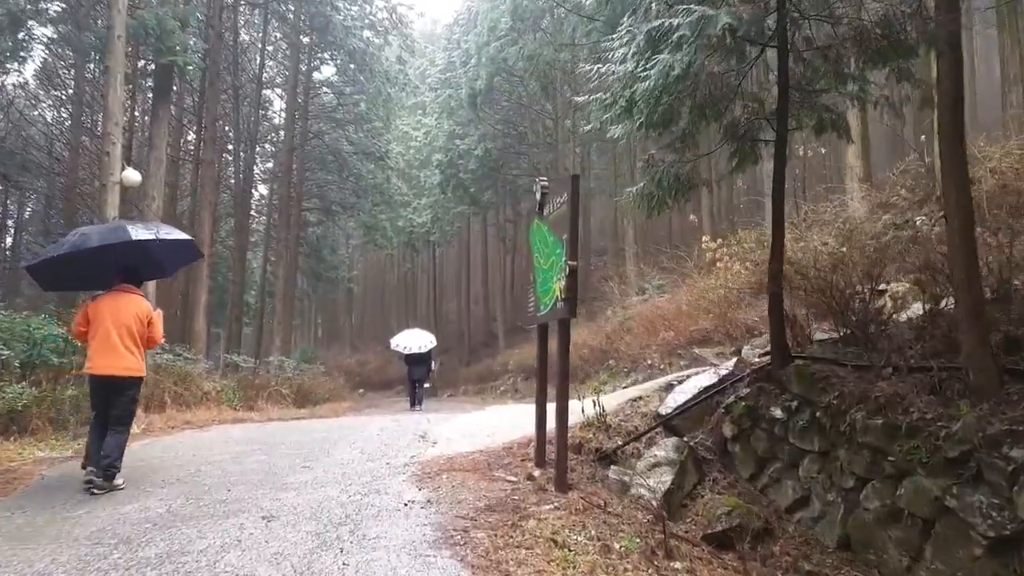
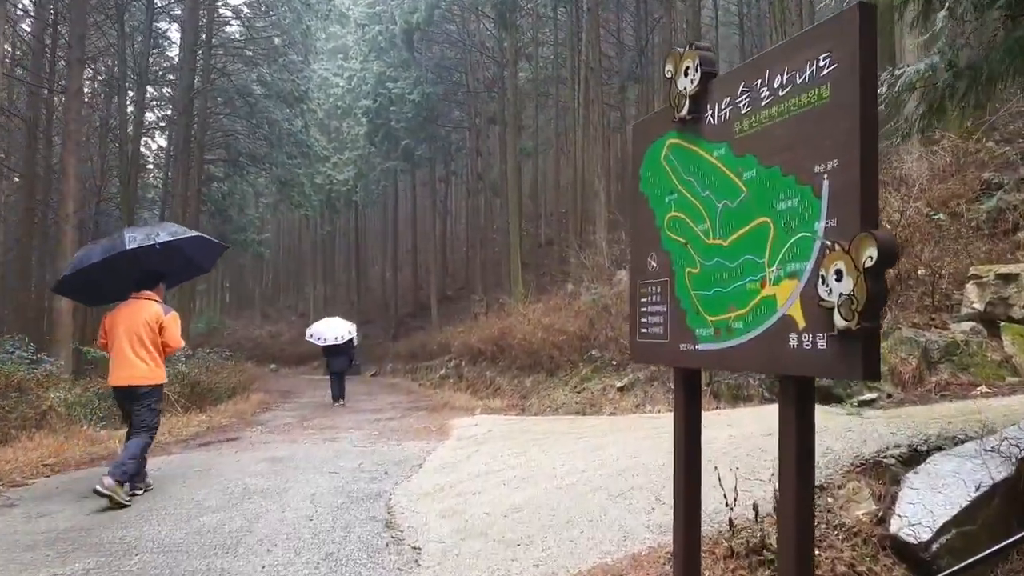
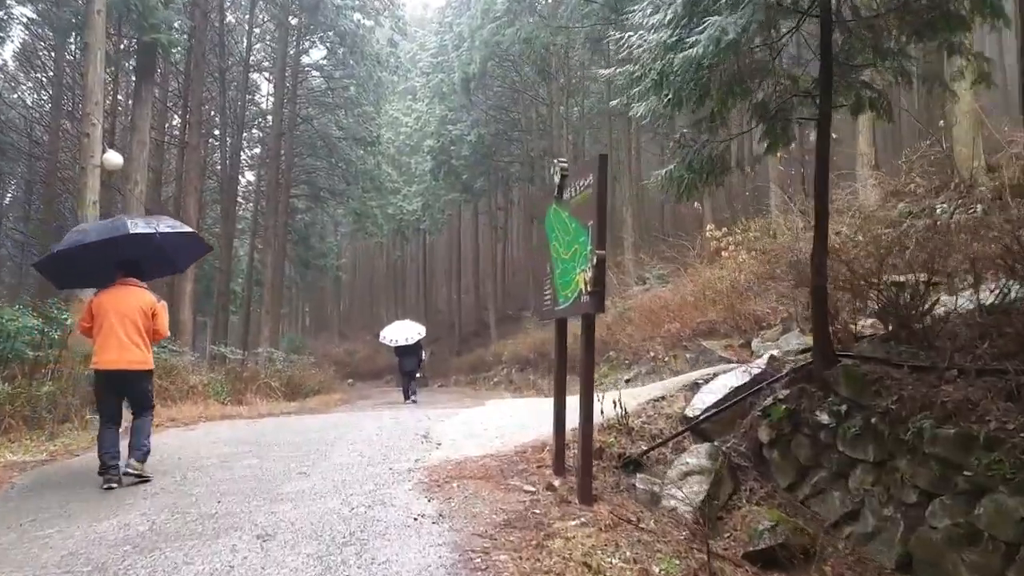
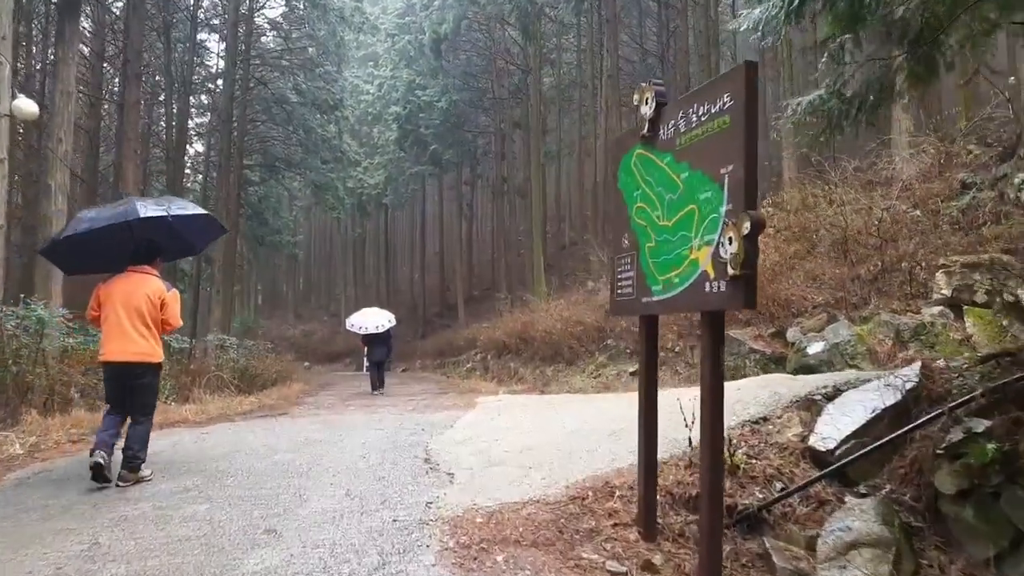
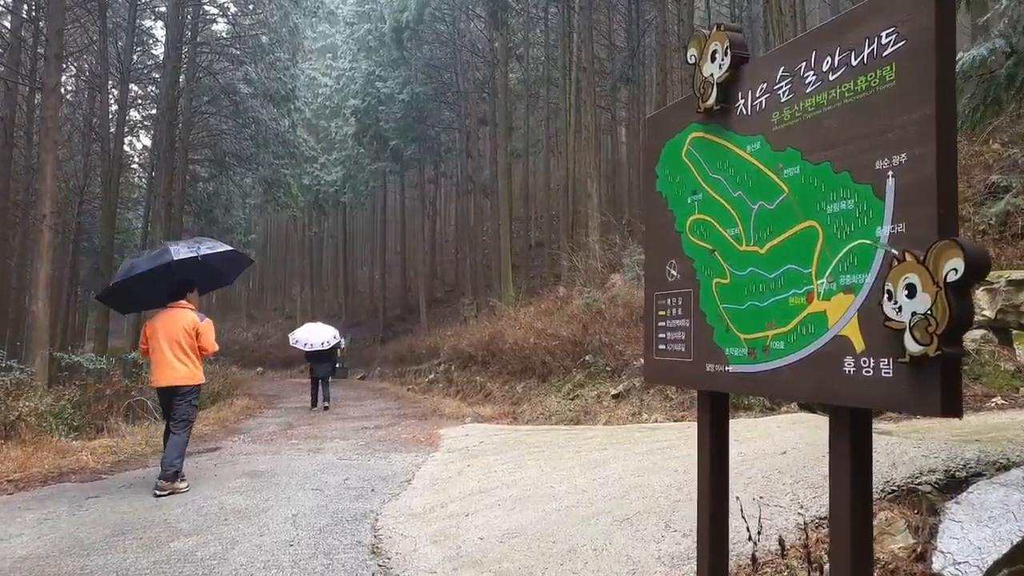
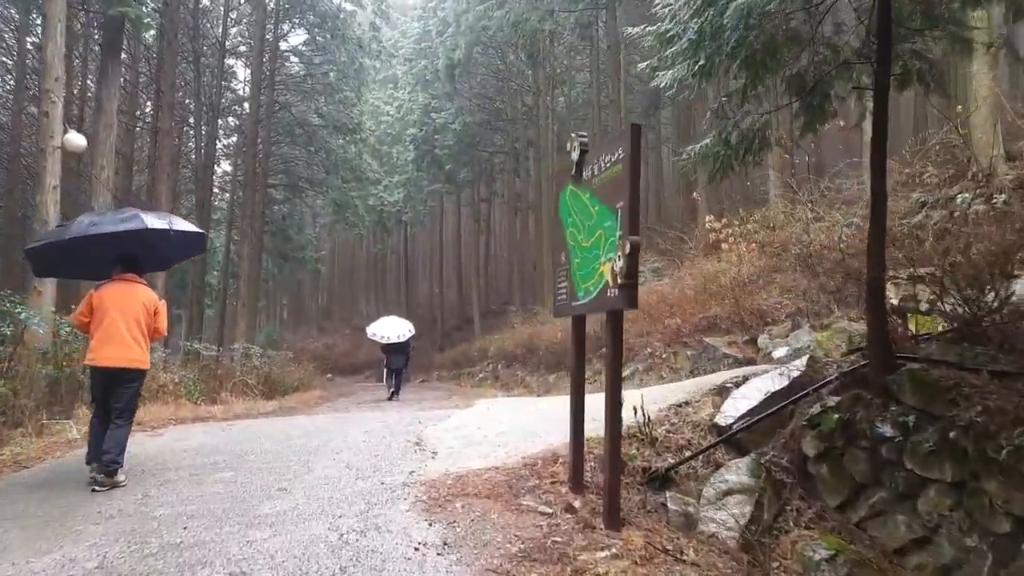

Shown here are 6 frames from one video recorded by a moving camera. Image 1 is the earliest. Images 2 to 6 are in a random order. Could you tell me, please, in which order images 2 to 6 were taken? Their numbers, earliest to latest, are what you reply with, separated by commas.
3, 6, 4, 2, 5
